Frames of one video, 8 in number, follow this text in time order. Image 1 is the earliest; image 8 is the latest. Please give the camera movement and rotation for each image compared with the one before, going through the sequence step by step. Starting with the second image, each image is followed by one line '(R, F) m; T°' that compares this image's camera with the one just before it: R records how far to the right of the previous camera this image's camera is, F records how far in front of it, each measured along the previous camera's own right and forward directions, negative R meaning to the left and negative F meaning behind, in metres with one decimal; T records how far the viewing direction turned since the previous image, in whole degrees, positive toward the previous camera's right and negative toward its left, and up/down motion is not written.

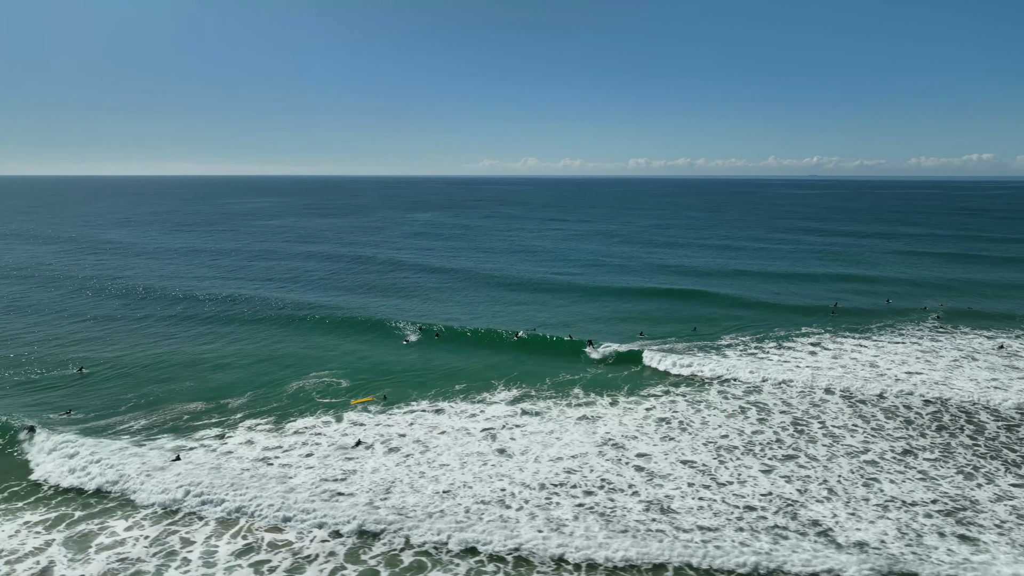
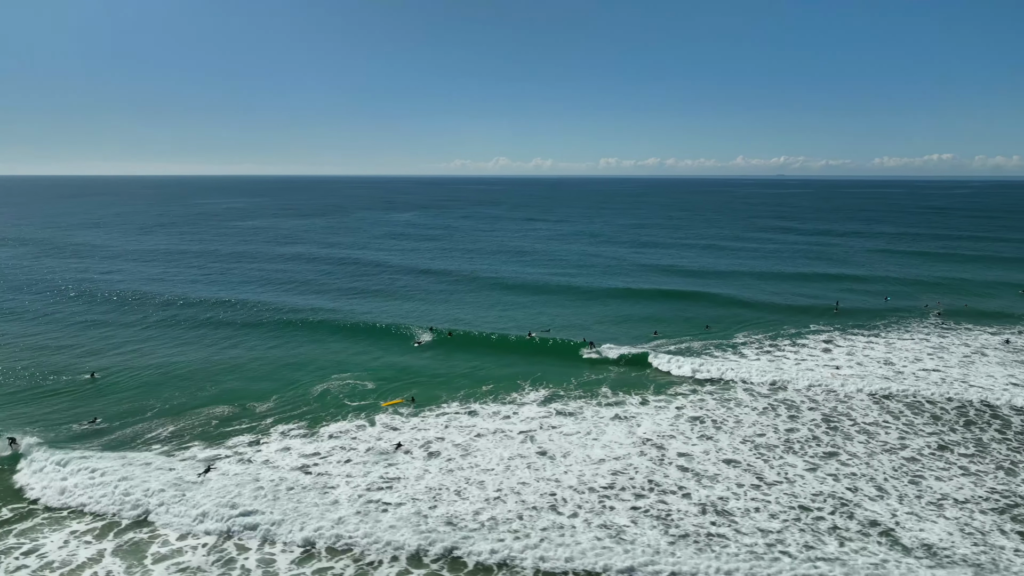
(-1.6, +0.1) m; +2°
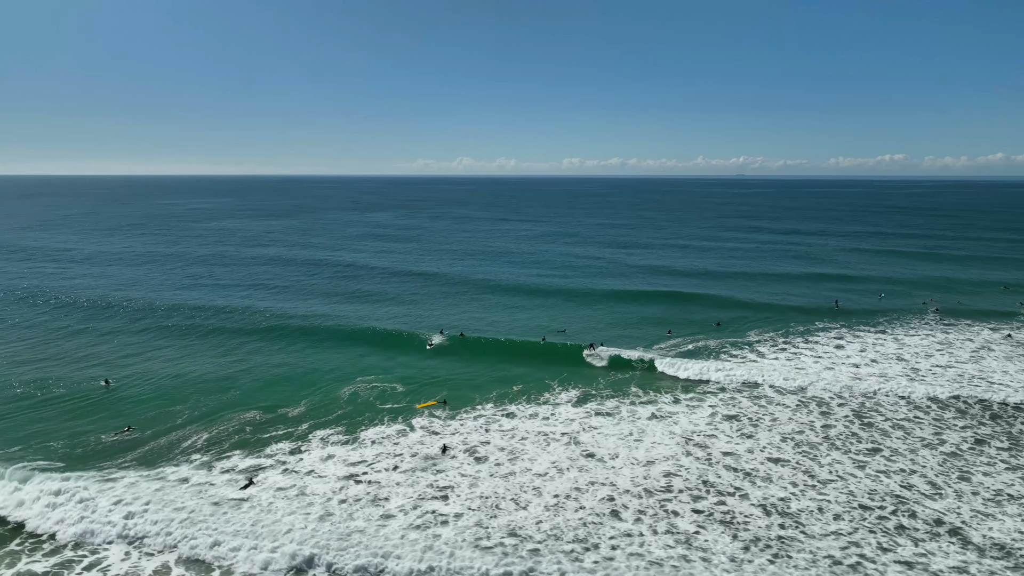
(-1.9, +0.1) m; +3°
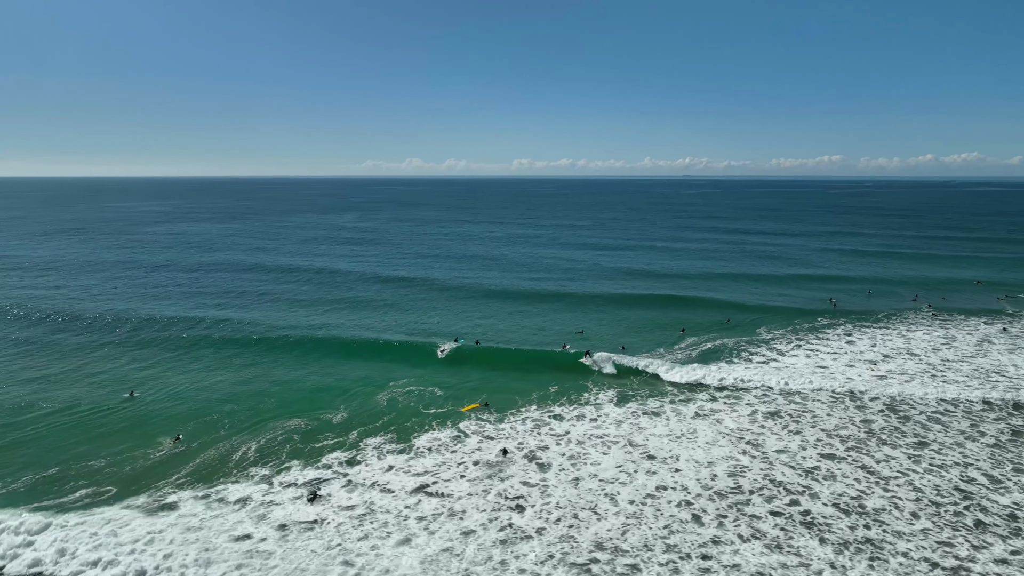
(-2.5, +0.1) m; +4°
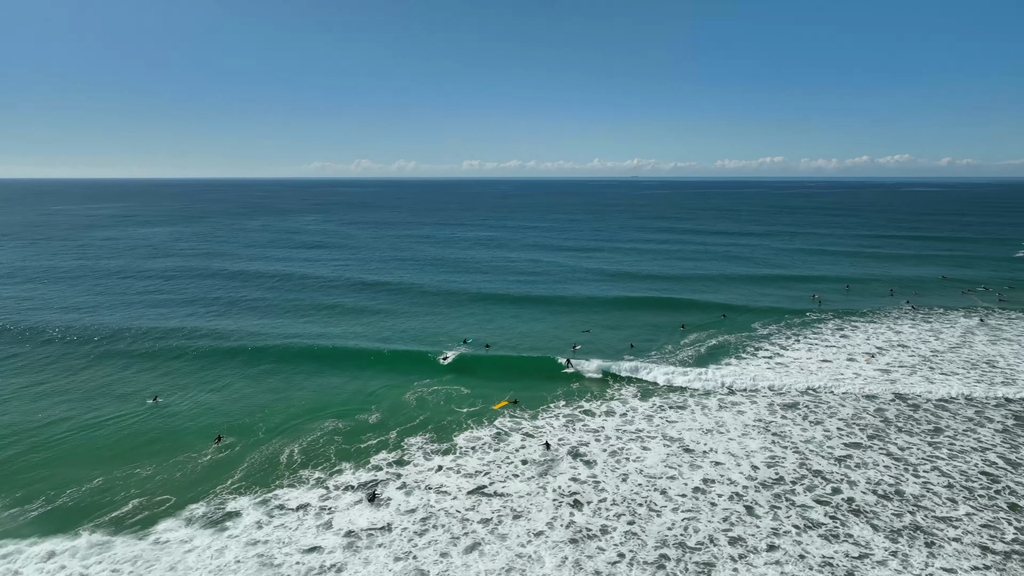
(-2.1, -0.4) m; +4°
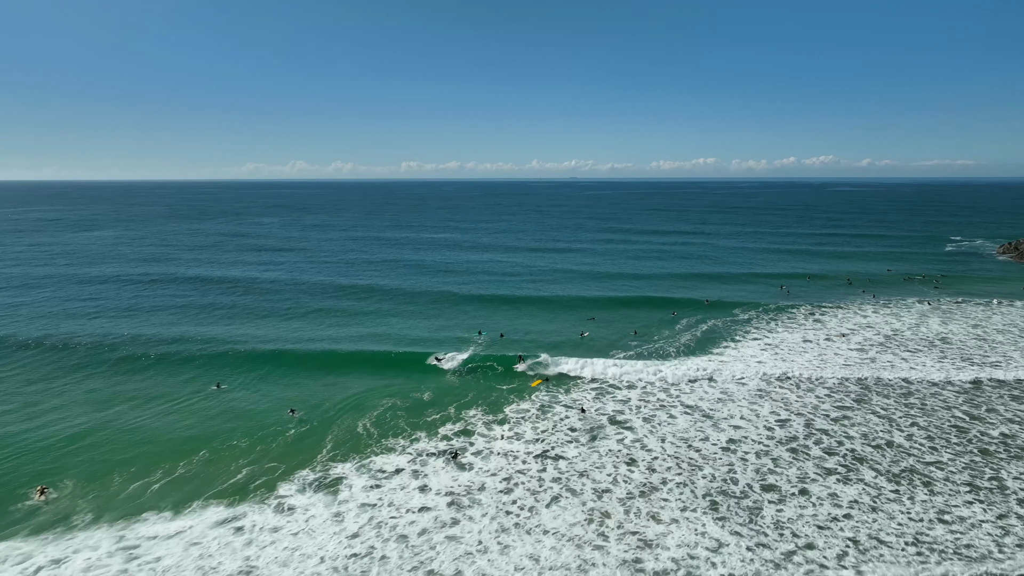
(-2.8, -2.3) m; +4°
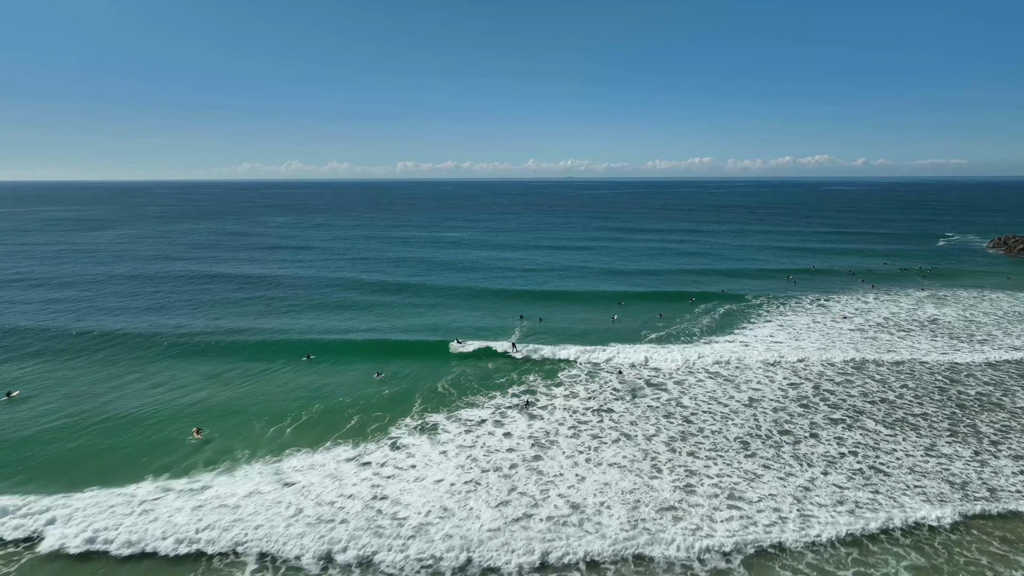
(-1.8, -3.5) m; 0°
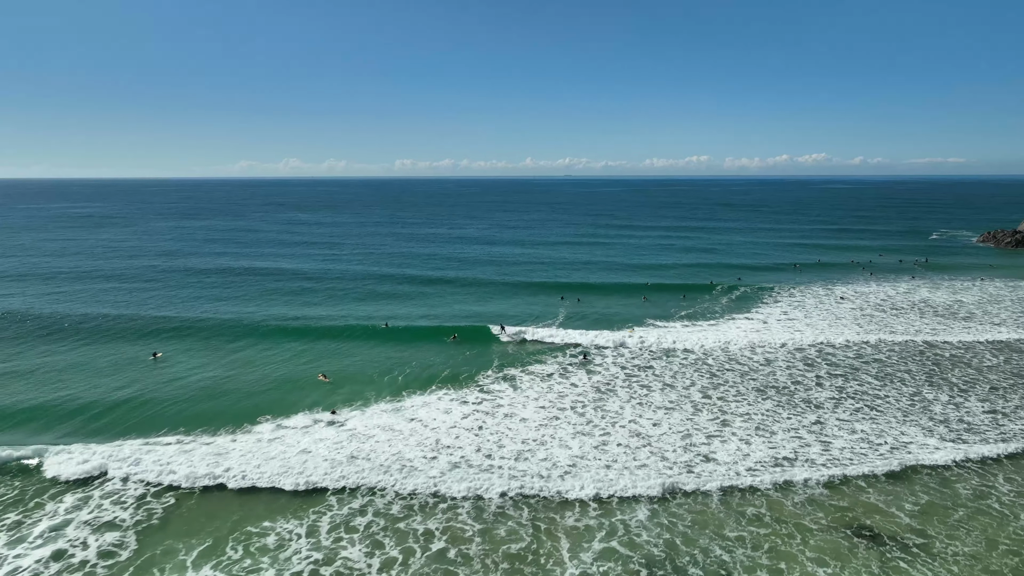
(-2.1, -4.8) m; 0°
